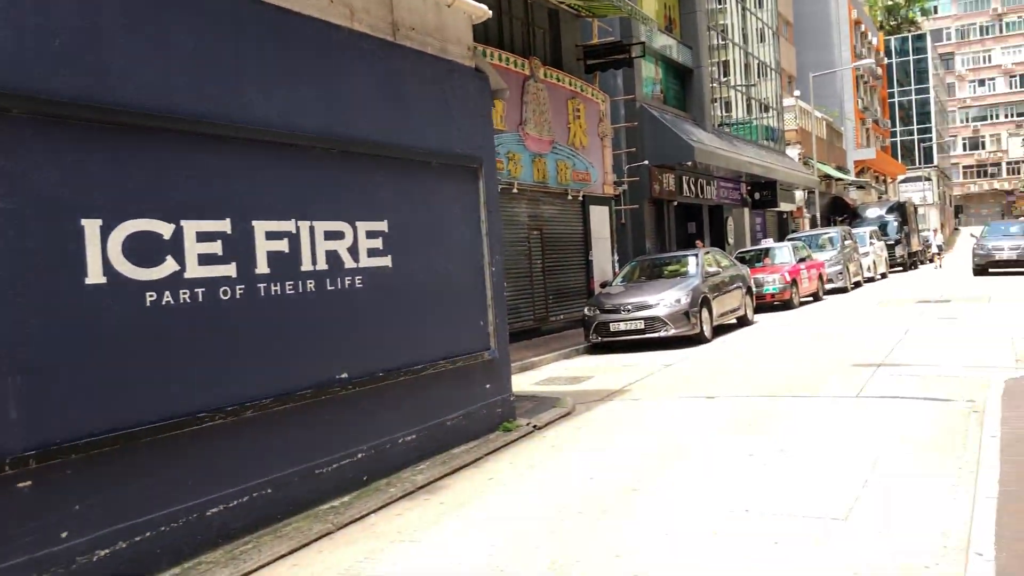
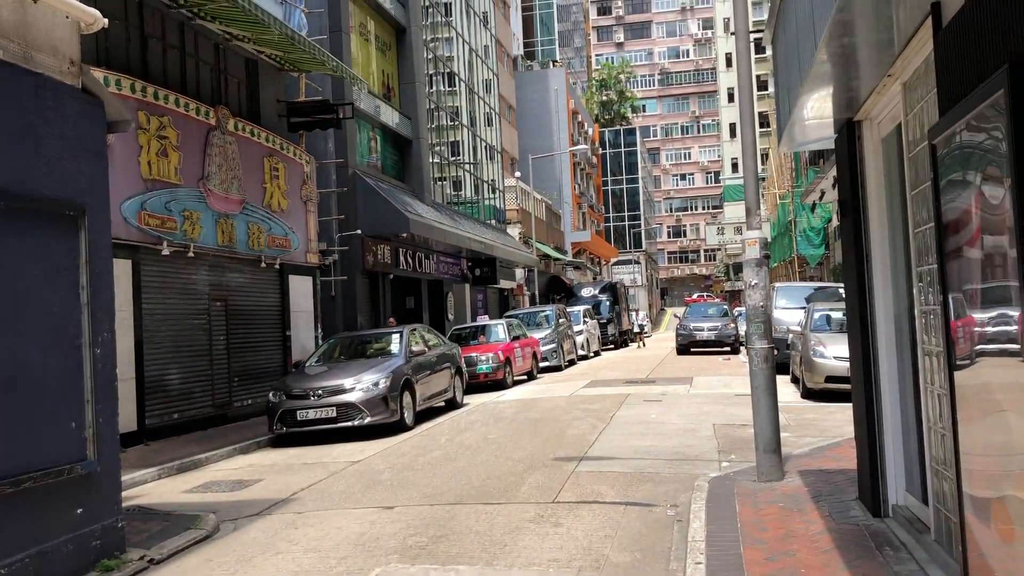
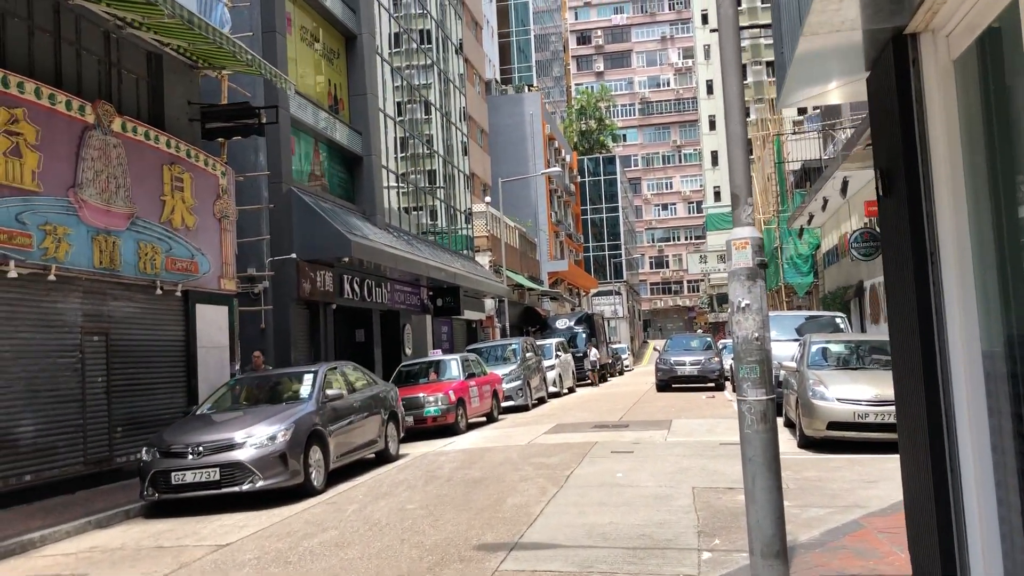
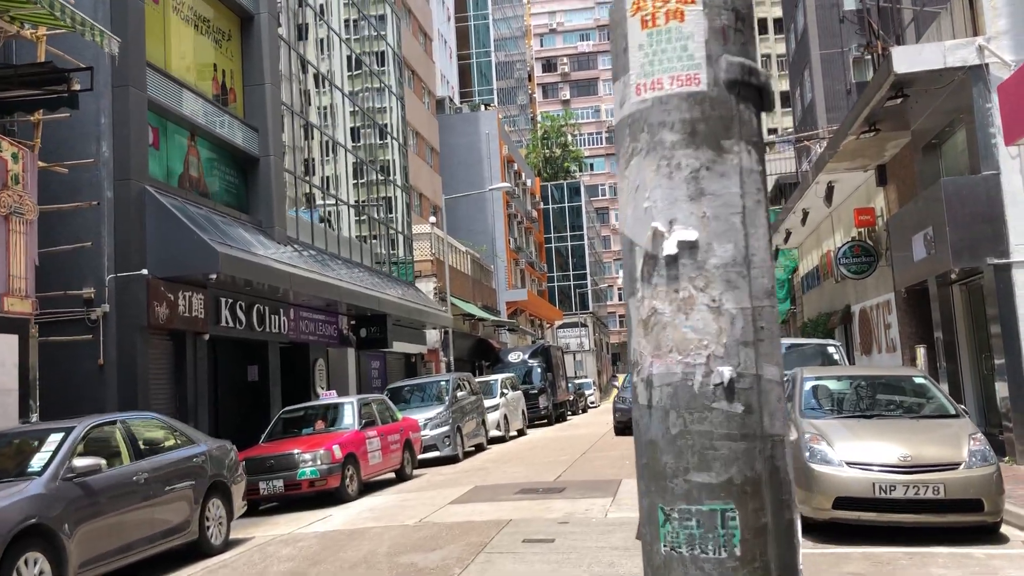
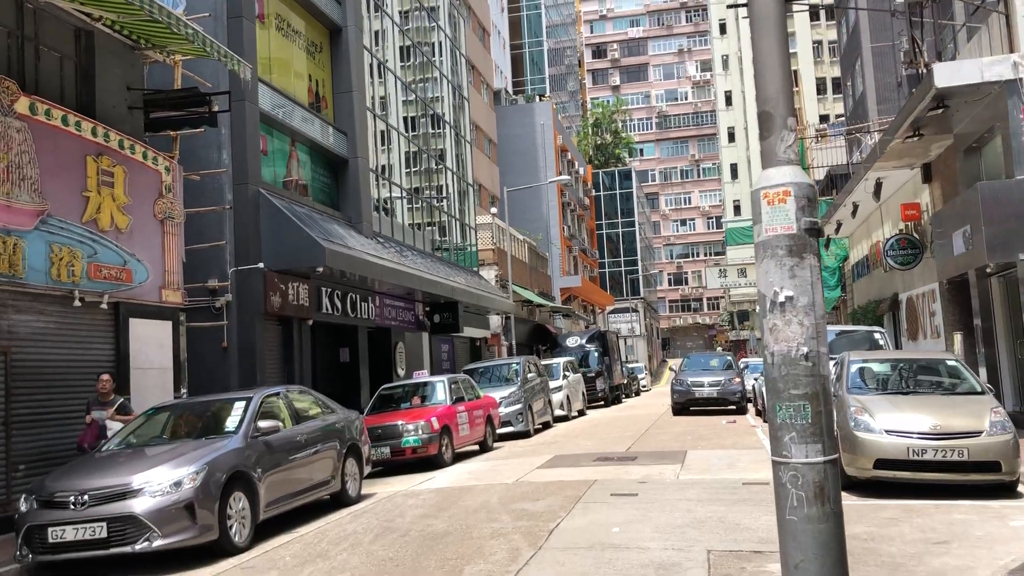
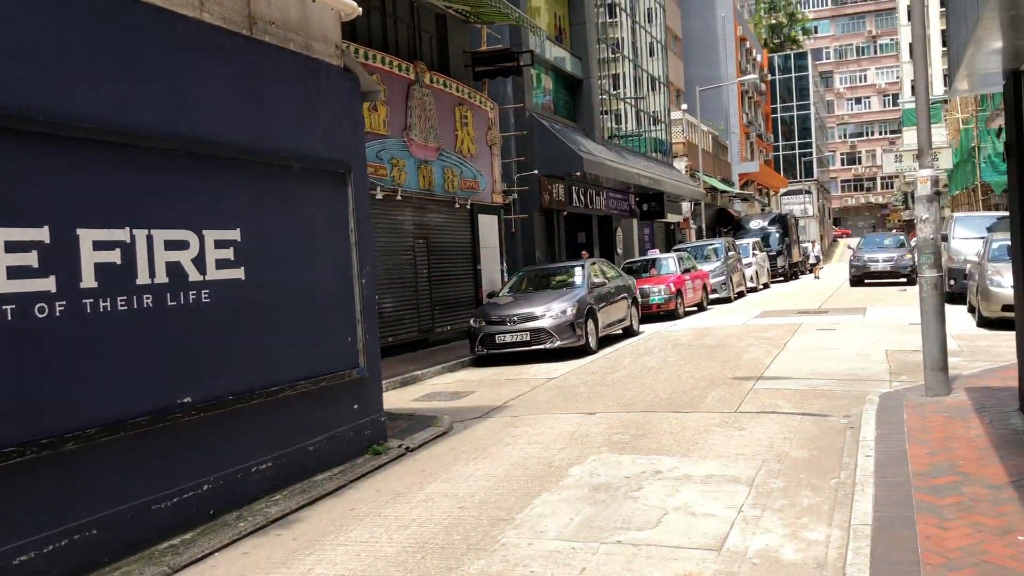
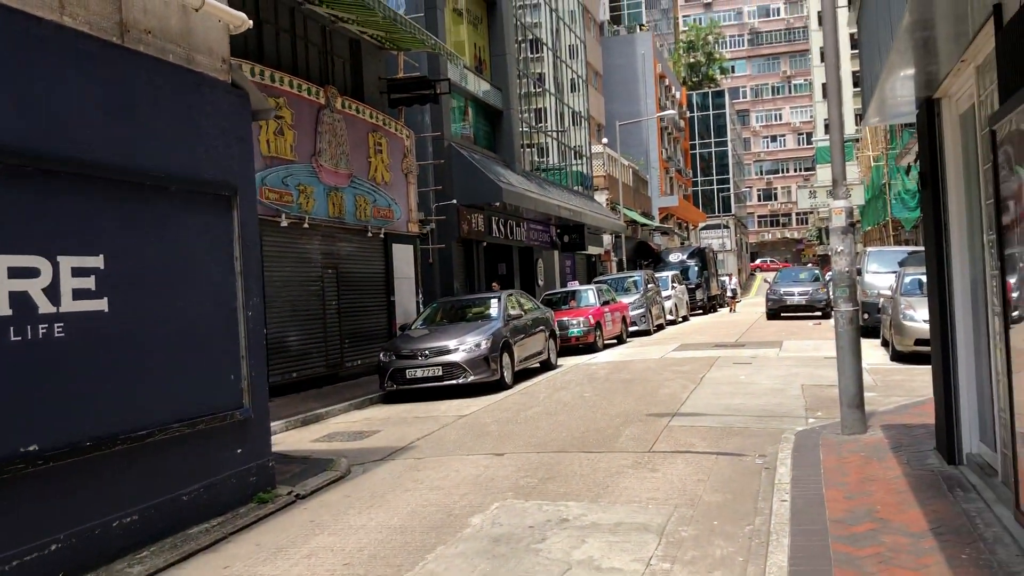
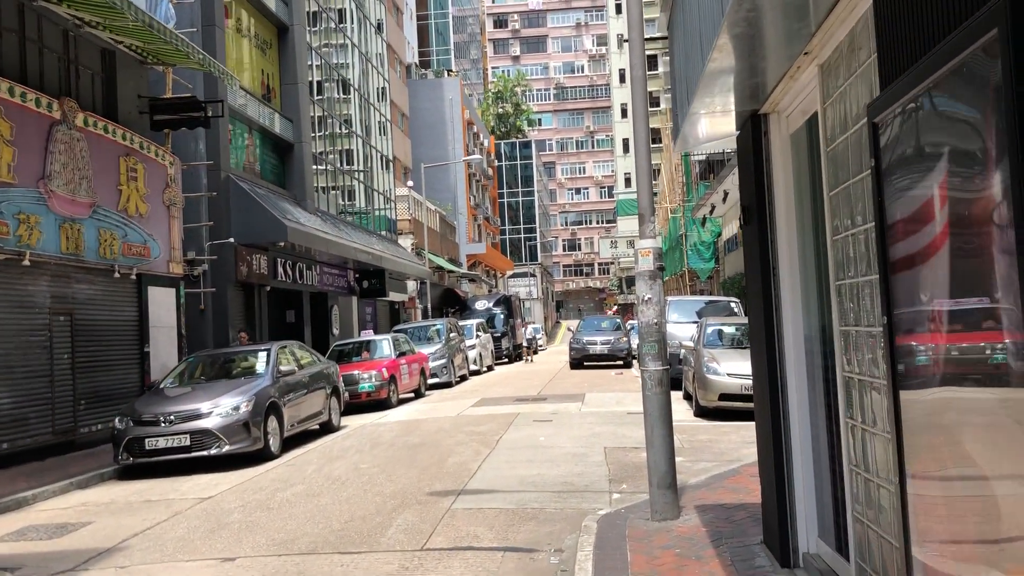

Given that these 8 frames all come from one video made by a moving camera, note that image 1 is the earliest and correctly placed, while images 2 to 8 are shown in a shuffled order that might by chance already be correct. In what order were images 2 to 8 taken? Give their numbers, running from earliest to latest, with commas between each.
6, 7, 2, 8, 3, 5, 4
